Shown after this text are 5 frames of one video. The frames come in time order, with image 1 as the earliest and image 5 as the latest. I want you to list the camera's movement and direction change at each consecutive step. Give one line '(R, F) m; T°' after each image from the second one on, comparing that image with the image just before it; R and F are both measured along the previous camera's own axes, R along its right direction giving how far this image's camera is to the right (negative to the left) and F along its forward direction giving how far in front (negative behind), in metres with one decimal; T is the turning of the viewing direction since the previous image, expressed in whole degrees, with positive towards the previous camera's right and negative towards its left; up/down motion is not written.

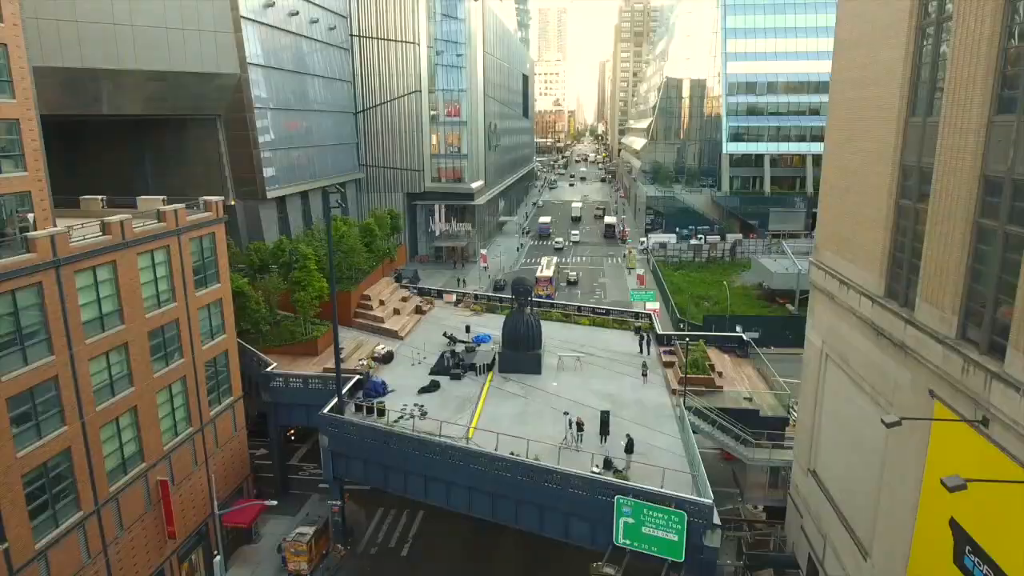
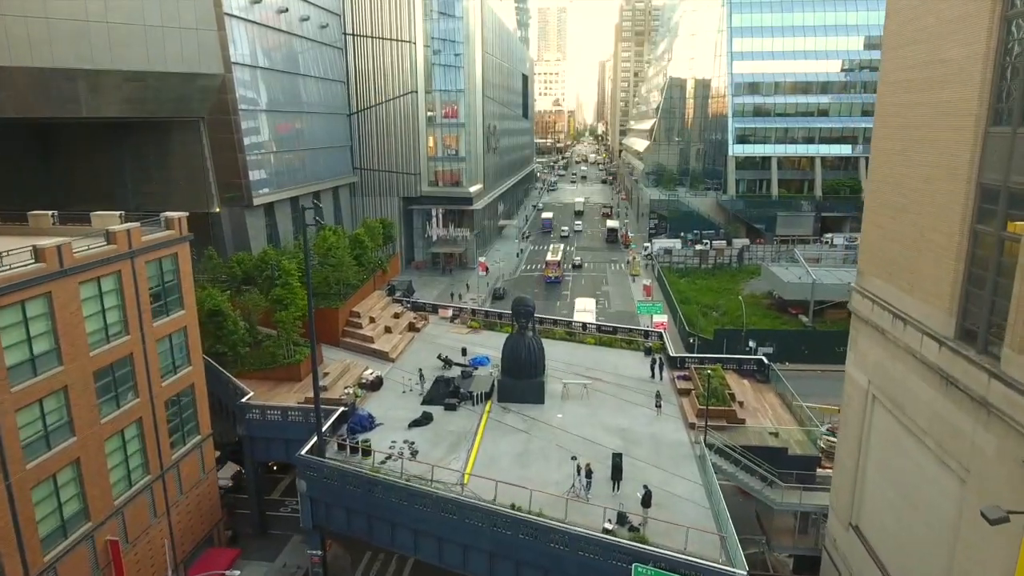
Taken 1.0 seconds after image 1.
(0.0, +2.5) m; 0°
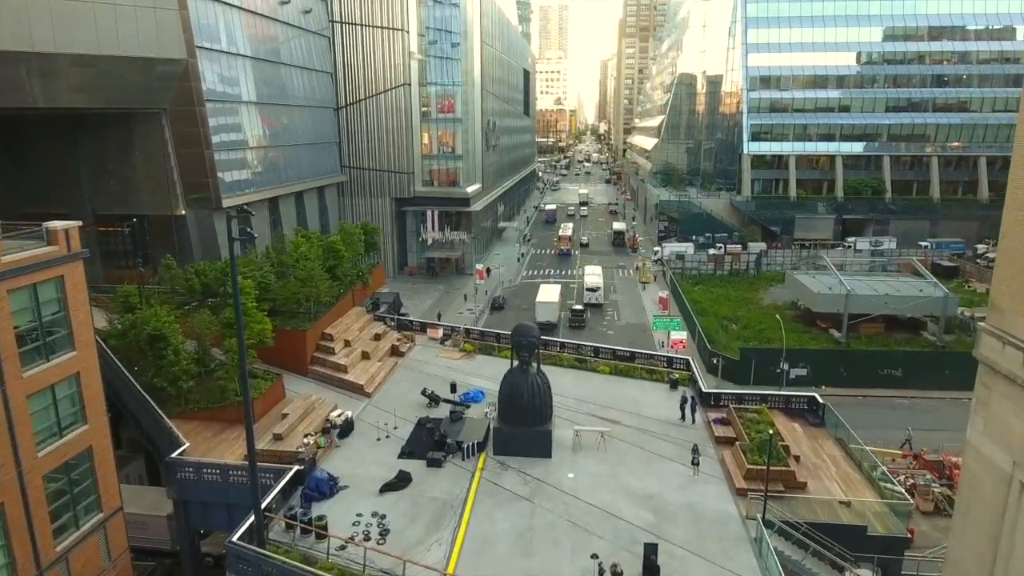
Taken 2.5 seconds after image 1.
(0.0, +5.0) m; 0°
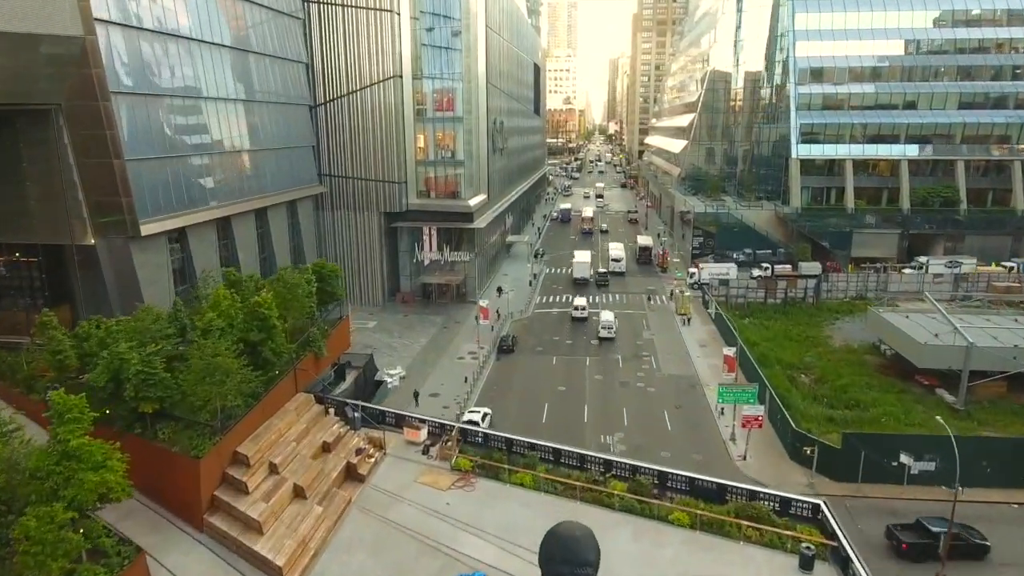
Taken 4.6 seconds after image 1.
(-0.3, +10.6) m; -1°
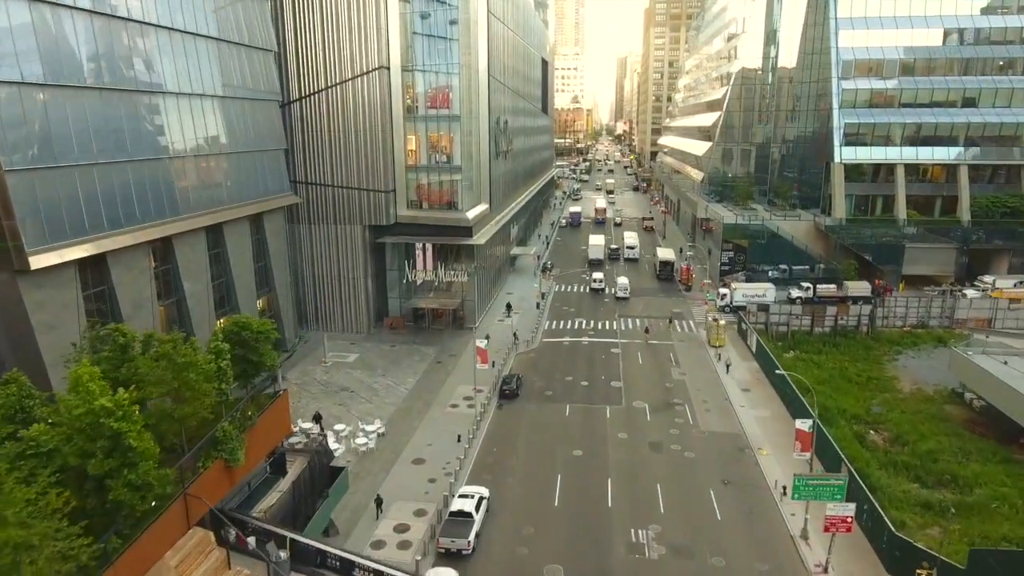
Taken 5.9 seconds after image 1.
(+0.1, +7.6) m; -1°
